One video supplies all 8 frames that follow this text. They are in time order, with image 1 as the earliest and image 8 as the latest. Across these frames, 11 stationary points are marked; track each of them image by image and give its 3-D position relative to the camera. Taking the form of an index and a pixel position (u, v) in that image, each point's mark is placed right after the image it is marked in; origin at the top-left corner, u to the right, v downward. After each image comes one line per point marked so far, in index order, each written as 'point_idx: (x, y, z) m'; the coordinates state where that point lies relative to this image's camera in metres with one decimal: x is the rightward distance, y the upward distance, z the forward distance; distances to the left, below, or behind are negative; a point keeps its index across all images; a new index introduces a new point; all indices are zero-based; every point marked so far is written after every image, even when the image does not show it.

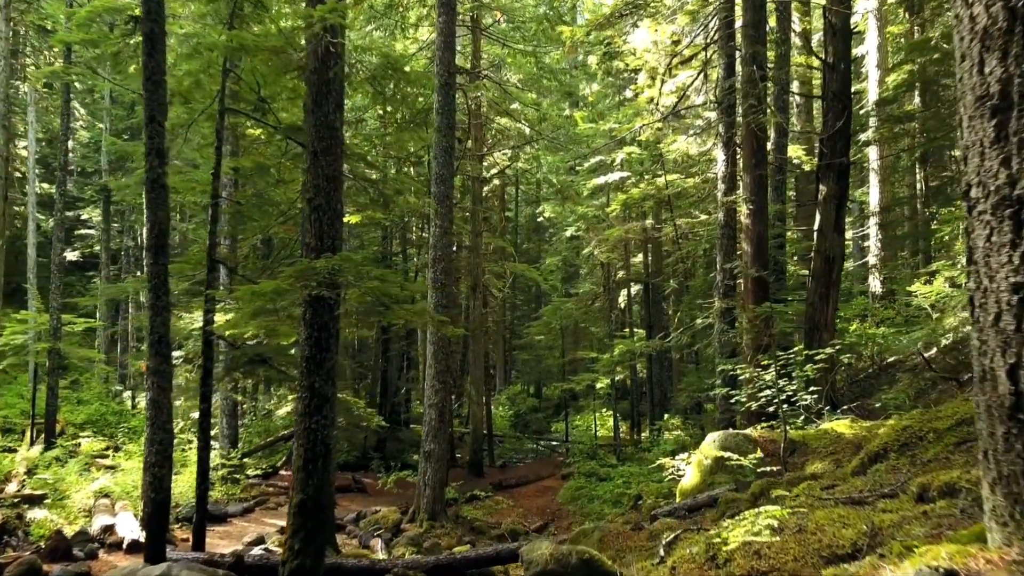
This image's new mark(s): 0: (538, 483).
0: (+0.6, -4.5, +17.8) m
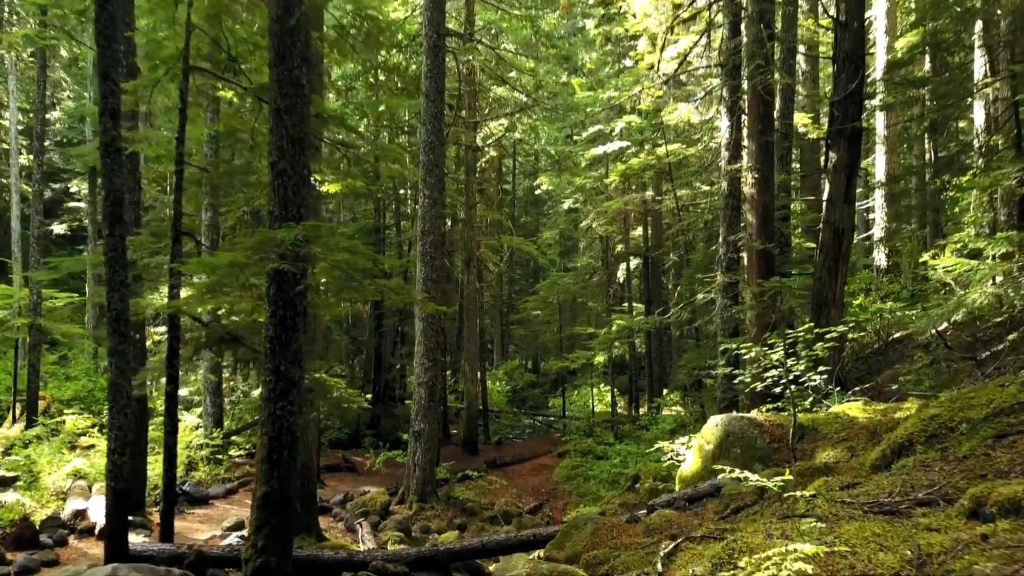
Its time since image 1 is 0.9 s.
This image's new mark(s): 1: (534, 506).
0: (+0.5, -3.9, +17.4) m
1: (+0.4, -3.7, +13.1) m
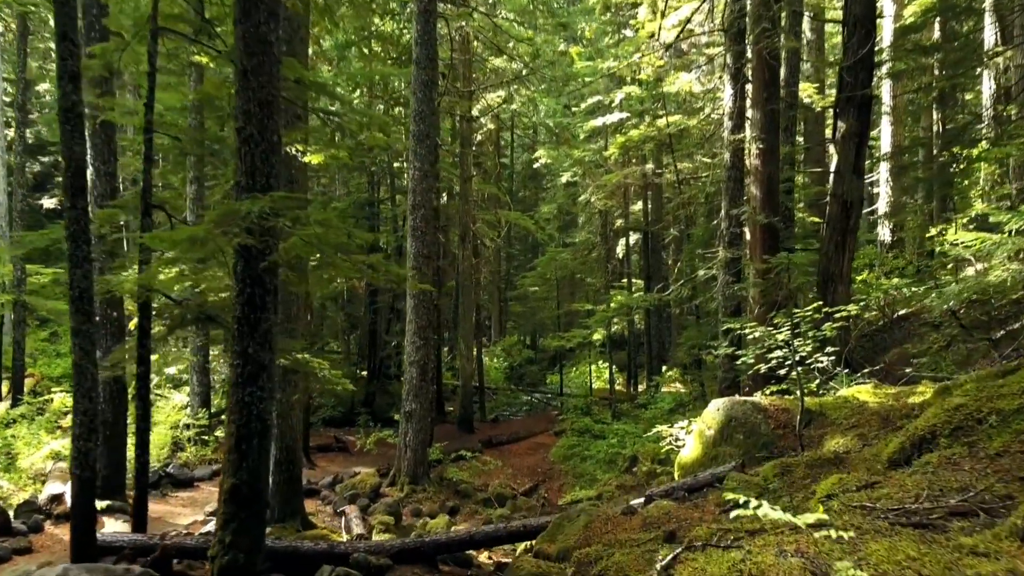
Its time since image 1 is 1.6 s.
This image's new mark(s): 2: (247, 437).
0: (+0.4, -3.3, +17.1) m
1: (+0.3, -3.3, +12.8) m
2: (-1.7, -1.0, +5.0) m
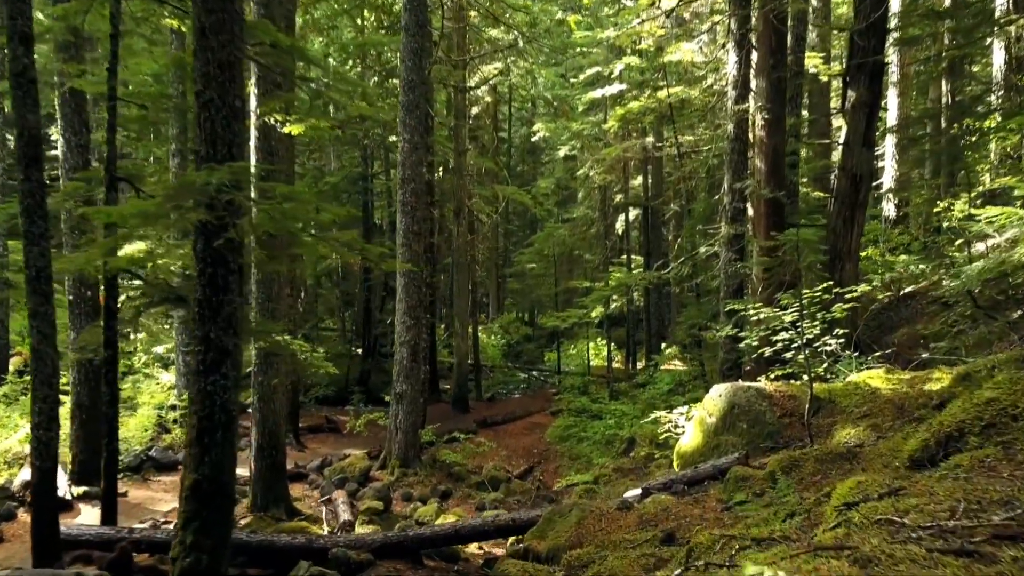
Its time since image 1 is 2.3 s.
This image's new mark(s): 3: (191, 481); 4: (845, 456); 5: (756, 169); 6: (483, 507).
0: (+0.3, -2.8, +16.8) m
1: (+0.2, -2.9, +12.5) m
2: (-1.8, -0.8, +4.6) m
3: (-1.9, -1.1, +4.5) m
4: (+1.9, -1.0, +4.5) m
5: (+3.0, +1.5, +9.6) m
6: (-0.4, -2.9, +10.3) m
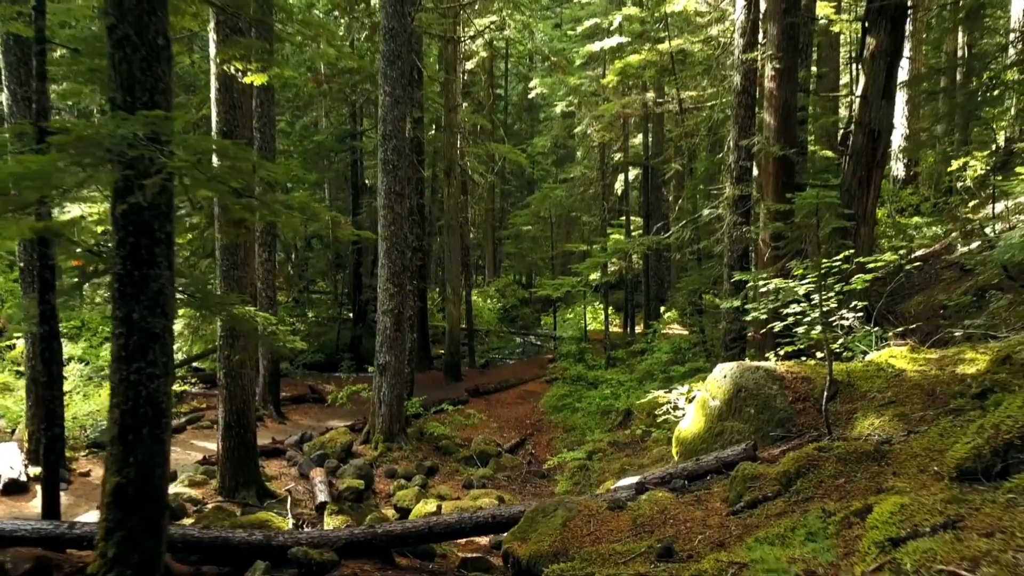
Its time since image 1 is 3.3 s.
0: (+0.2, -2.1, +16.2) m
1: (+0.1, -2.4, +11.9) m
2: (-1.9, -0.7, +4.0) m
3: (-2.0, -1.0, +3.9) m
4: (+1.8, -0.8, +3.9) m
5: (+2.9, +1.9, +8.8) m
6: (-0.5, -2.5, +9.7) m
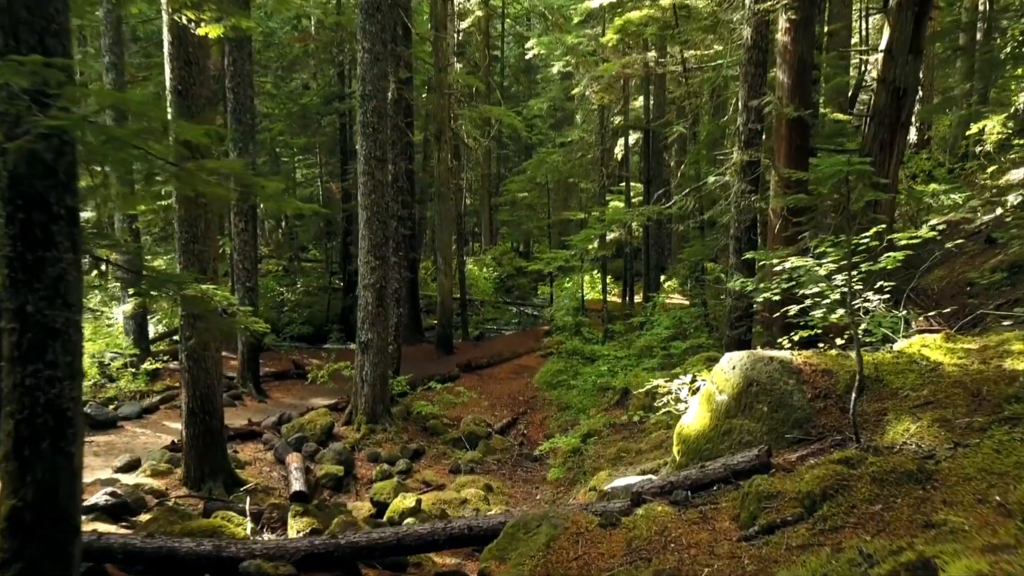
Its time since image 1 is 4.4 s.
0: (+0.1, -1.5, +15.6) m
1: (-0.1, -2.0, +11.4) m
2: (-2.0, -0.6, +3.3) m
3: (-2.1, -0.9, +3.3) m
4: (+1.7, -0.8, +3.3) m
5: (+2.7, +2.1, +8.0) m
6: (-0.6, -2.2, +9.2) m
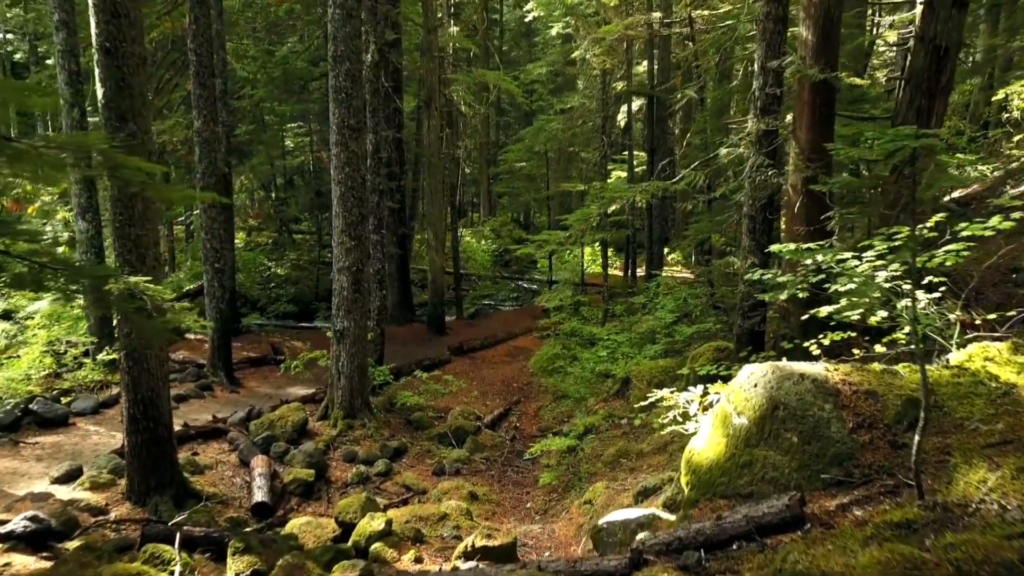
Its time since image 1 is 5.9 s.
0: (0.0, -1.0, +14.8) m
1: (-0.2, -1.7, +10.5) m
2: (-2.2, -0.7, +2.5) m
3: (-2.3, -1.0, +2.4) m
4: (+1.5, -0.9, +2.4) m
5: (+2.6, +2.2, +7.0) m
6: (-0.8, -2.0, +8.4) m
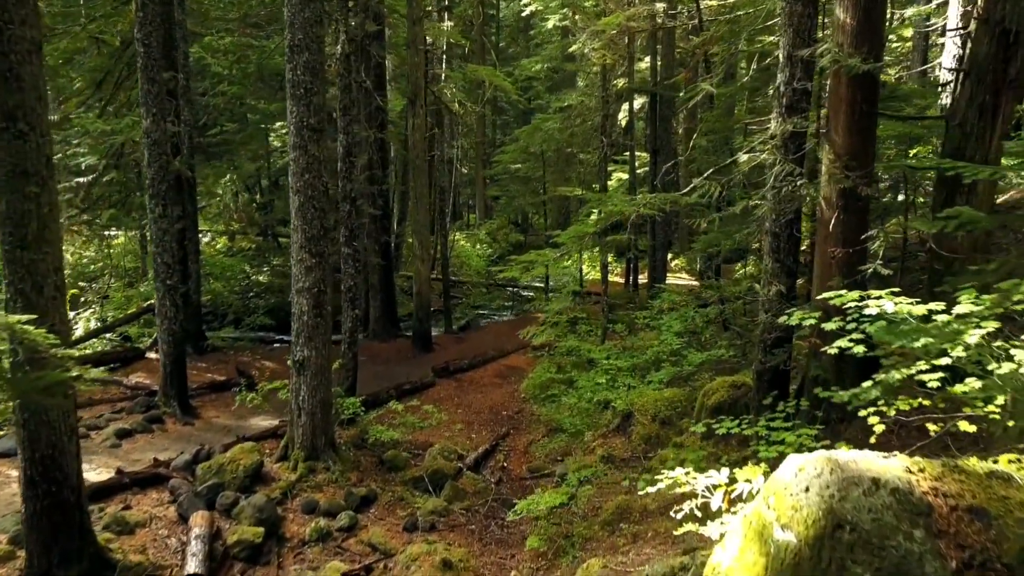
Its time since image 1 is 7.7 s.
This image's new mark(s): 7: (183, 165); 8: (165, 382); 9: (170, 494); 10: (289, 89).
0: (-0.2, -1.3, +13.7) m
1: (-0.3, -1.9, +9.4) m
2: (-2.4, -1.0, +1.3) m
3: (-2.4, -1.3, +1.3) m
4: (+1.4, -1.1, +1.3) m
5: (+2.5, +2.0, +5.9) m
6: (-0.9, -2.2, +7.2) m
7: (-4.6, +1.7, +10.8) m
8: (-4.3, -1.2, +9.7) m
9: (-3.3, -2.0, +7.4) m
10: (-2.2, +2.0, +7.6) m
